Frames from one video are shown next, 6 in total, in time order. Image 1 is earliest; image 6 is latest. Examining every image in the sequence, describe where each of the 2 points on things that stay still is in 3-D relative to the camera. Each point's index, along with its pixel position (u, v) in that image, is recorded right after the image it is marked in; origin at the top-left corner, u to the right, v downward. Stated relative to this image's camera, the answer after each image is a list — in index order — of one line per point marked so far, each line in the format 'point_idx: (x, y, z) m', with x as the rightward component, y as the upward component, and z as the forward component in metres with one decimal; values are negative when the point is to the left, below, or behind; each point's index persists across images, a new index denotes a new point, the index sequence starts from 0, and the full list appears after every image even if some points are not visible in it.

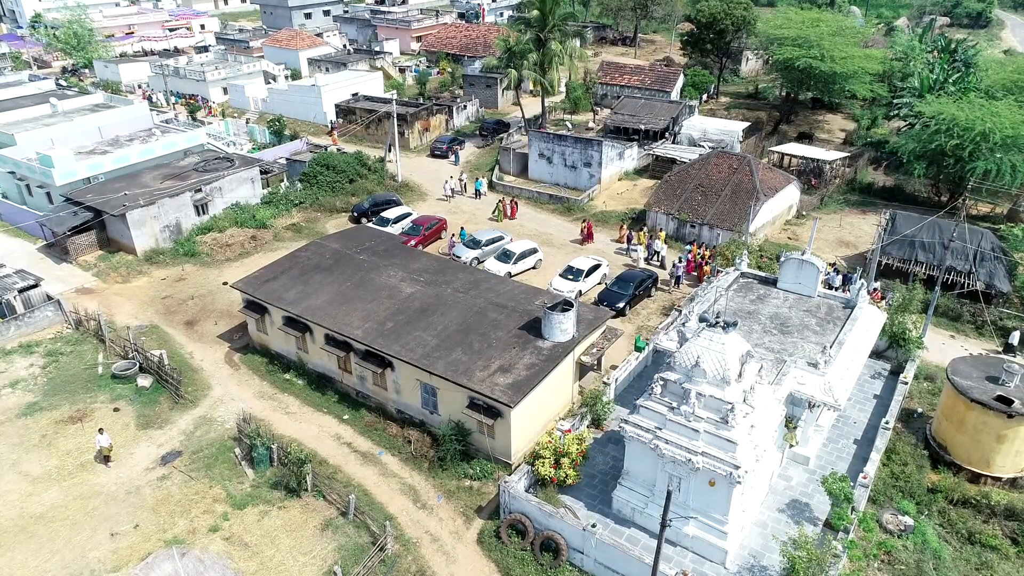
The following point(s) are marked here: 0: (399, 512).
0: (-3.1, -6.1, +18.0) m
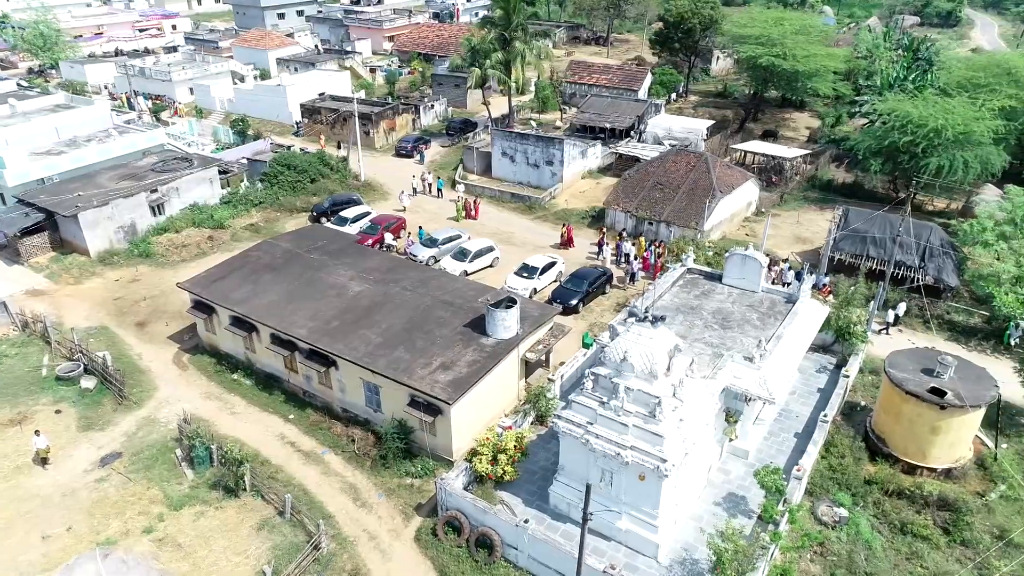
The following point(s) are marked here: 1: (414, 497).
0: (-4.7, -6.0, +17.9) m
1: (-2.7, -5.8, +18.3) m
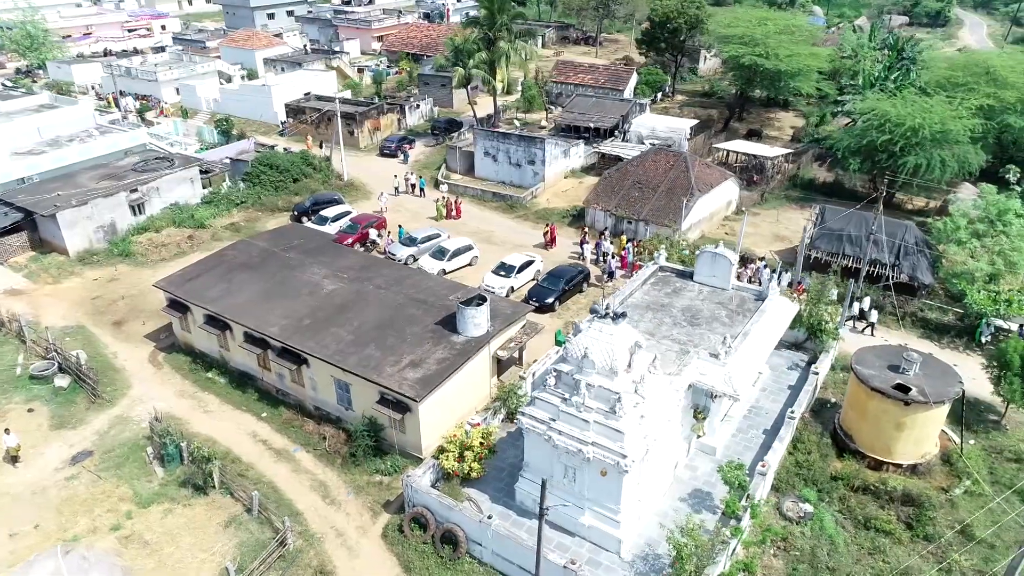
0: (-5.6, -6.0, +18.0) m
1: (-3.6, -5.7, +18.4) m
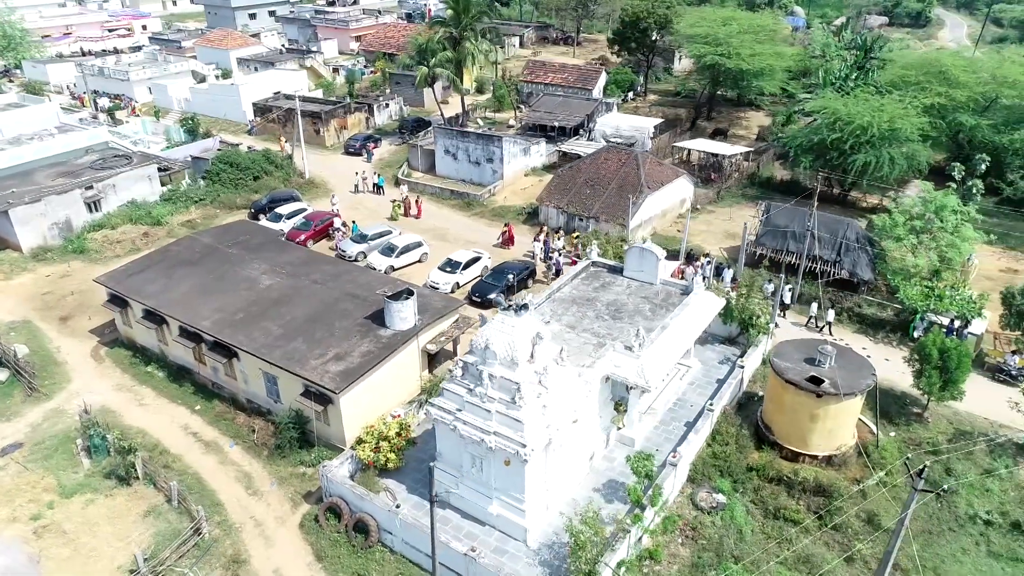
0: (-7.9, -5.8, +18.2) m
1: (-5.8, -5.6, +18.6) m
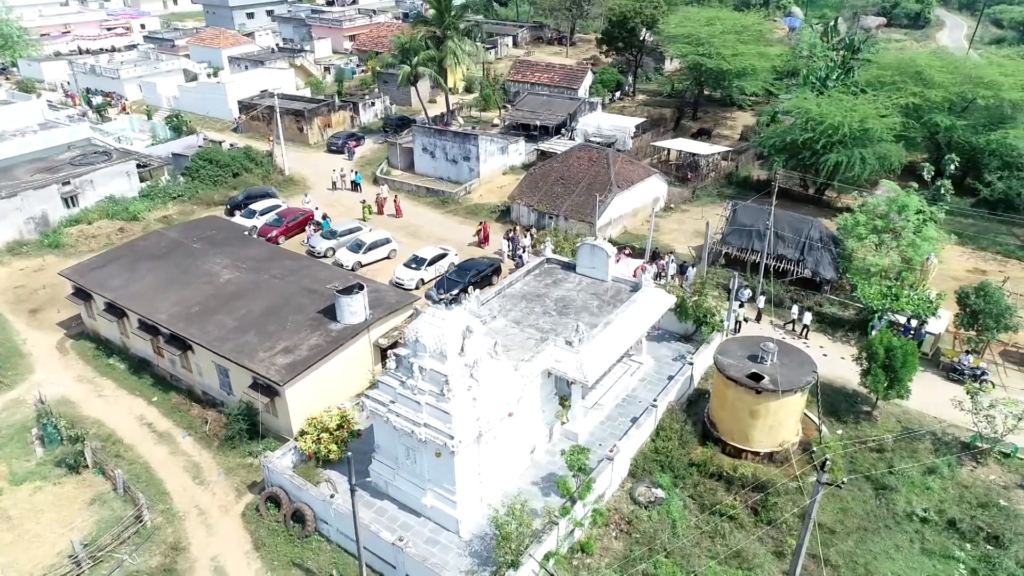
0: (-9.5, -5.6, +18.5) m
1: (-7.5, -5.4, +18.9) m
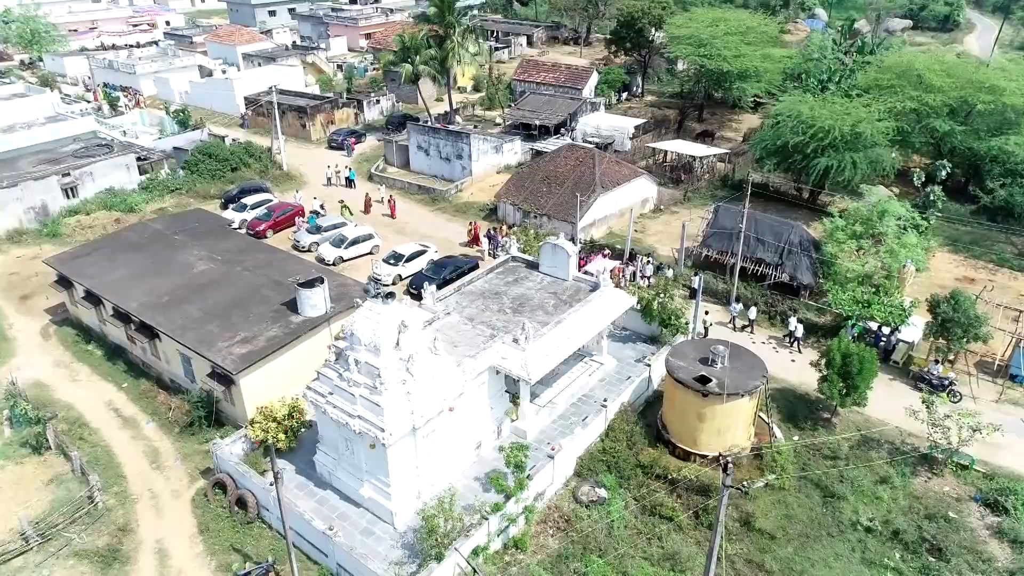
0: (-11.0, -5.3, +19.1) m
1: (-9.0, -5.1, +19.4) m
